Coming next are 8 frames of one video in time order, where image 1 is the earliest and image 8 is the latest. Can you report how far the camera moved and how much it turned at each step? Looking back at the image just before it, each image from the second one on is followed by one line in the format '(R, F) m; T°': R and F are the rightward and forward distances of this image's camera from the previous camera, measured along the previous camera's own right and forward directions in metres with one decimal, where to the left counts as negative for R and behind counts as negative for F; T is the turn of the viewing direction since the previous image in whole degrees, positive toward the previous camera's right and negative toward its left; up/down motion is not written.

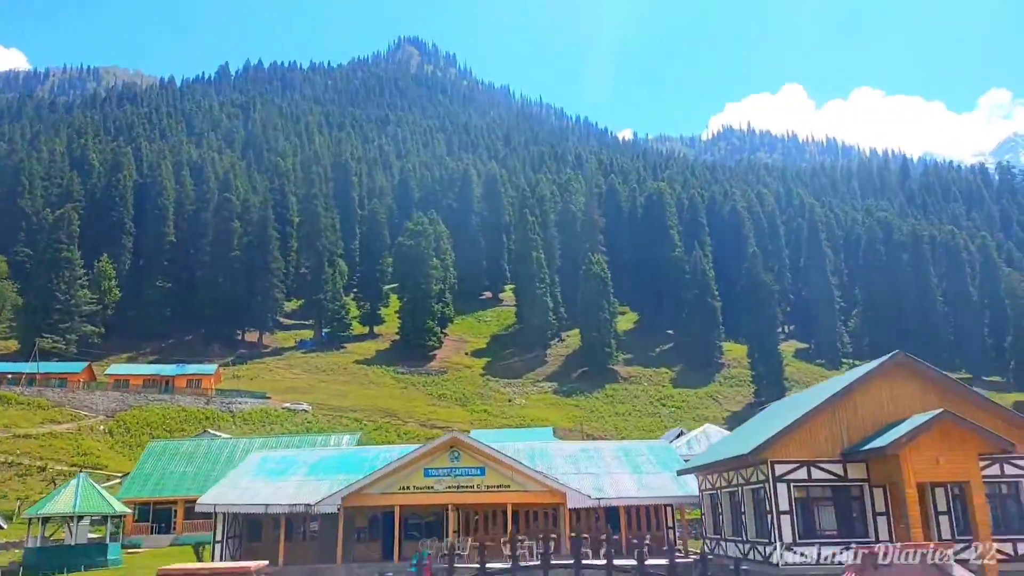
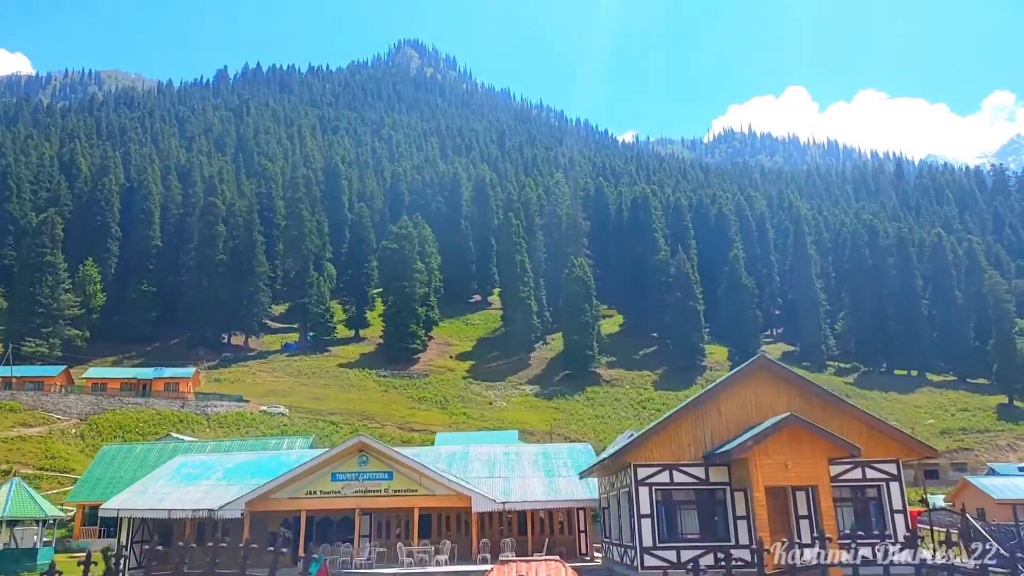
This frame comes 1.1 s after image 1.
(+1.6, -0.1) m; 0°
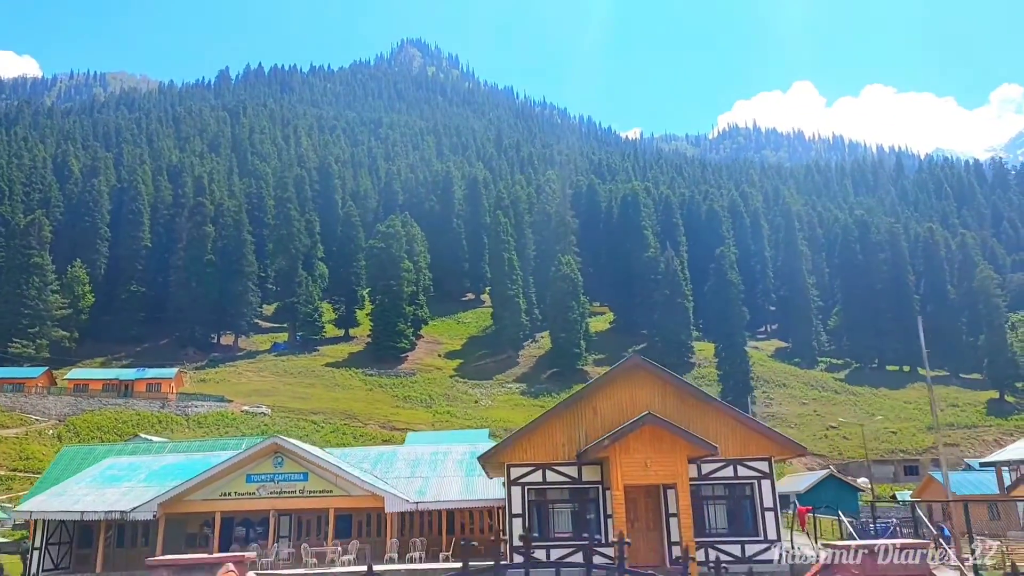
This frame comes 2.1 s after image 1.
(+1.6, -0.1) m; 0°
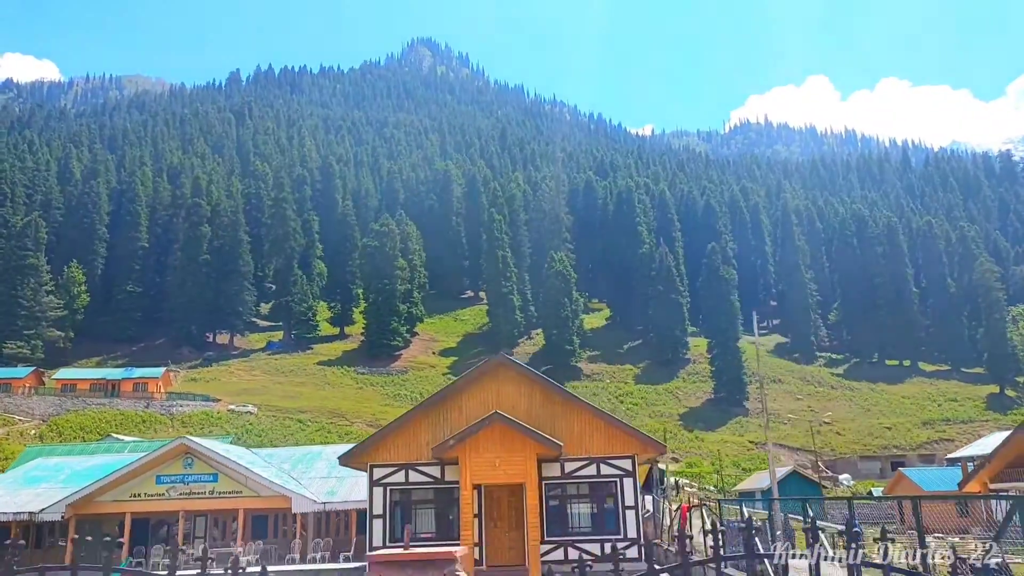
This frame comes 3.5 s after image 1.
(+1.8, +0.2) m; -1°
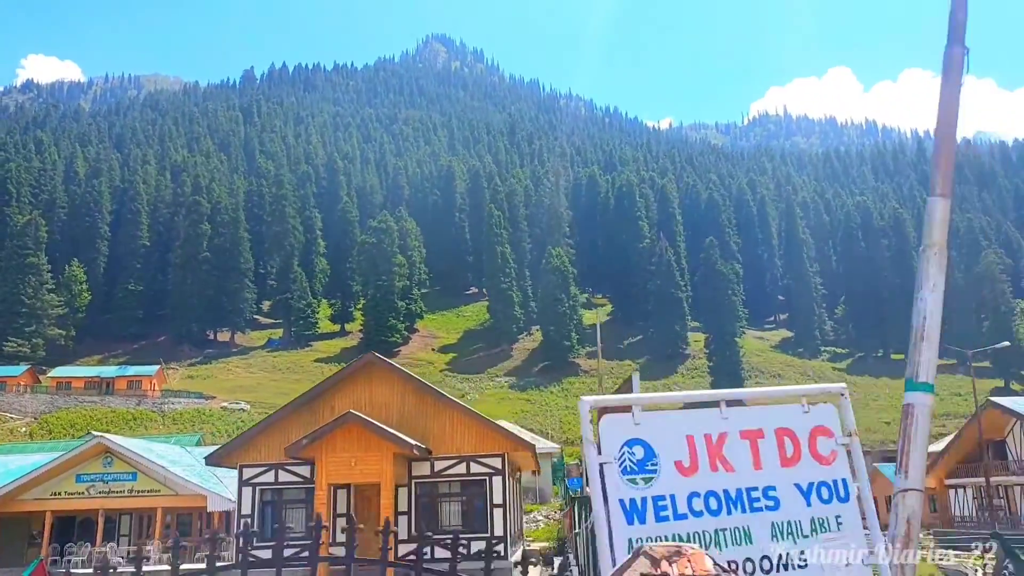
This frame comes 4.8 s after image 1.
(+1.7, +0.2) m; -1°
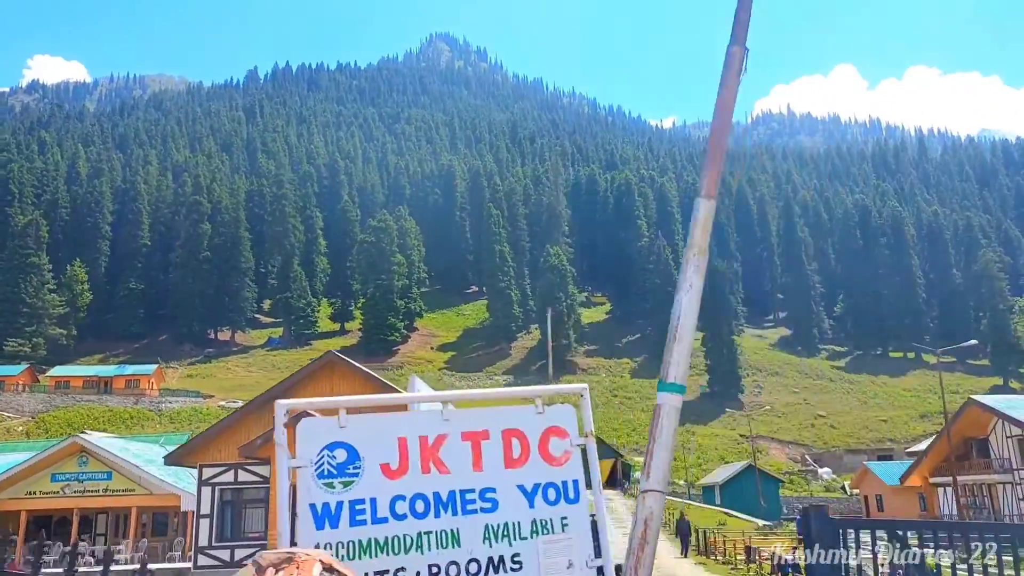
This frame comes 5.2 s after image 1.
(+0.5, -0.1) m; 0°
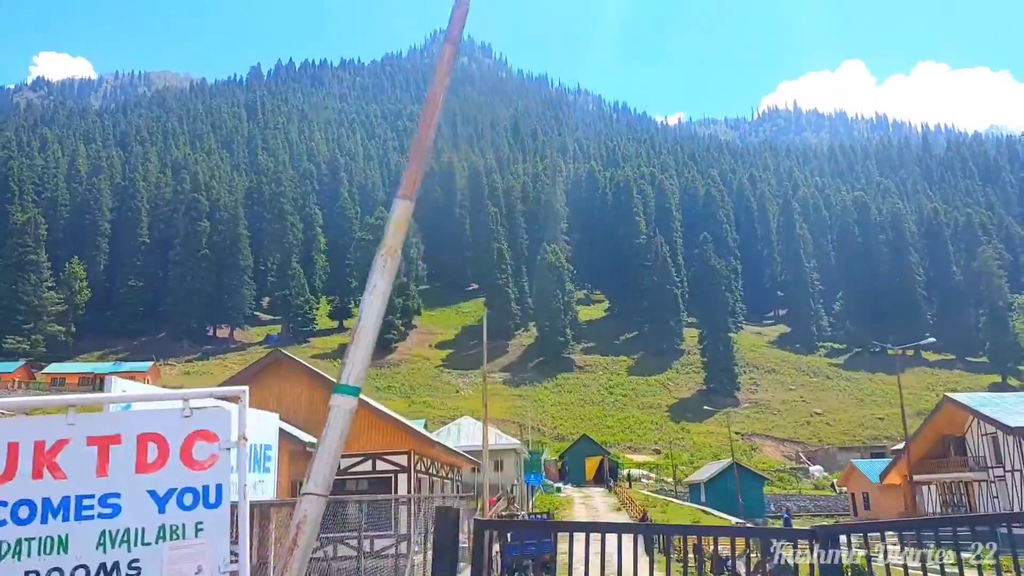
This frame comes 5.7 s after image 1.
(+0.7, 0.0) m; 0°
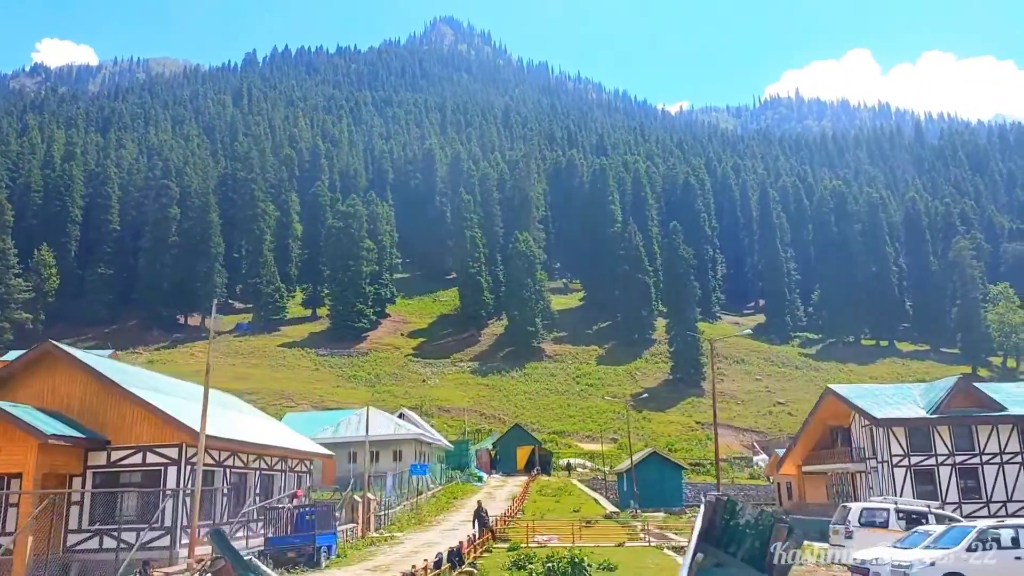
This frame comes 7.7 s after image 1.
(+2.6, +0.1) m; 0°
